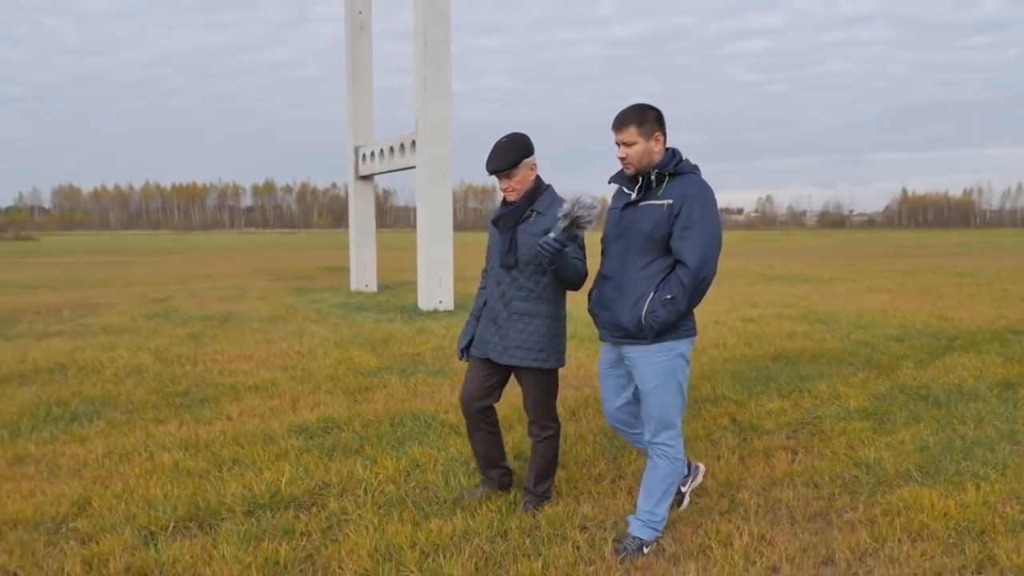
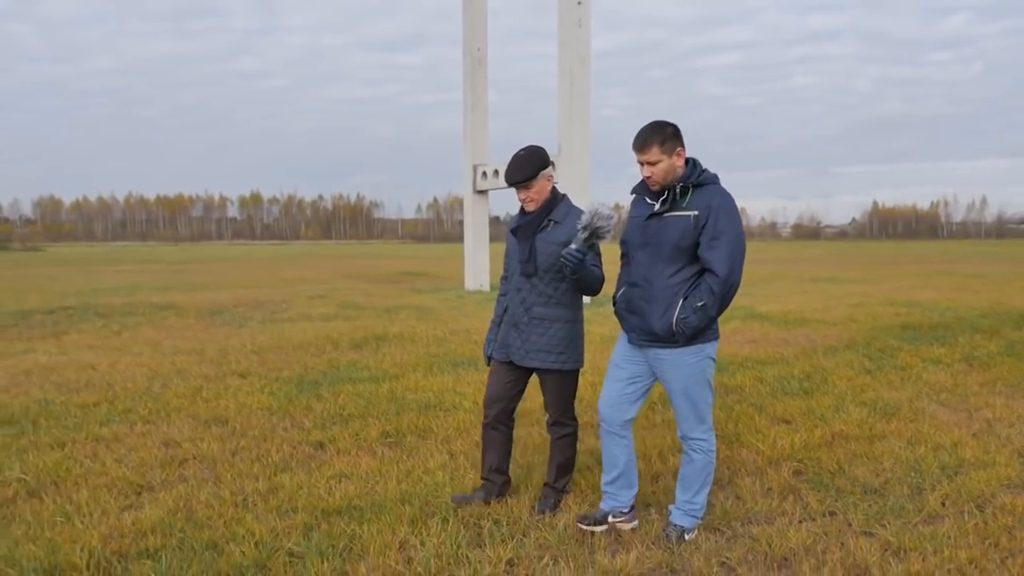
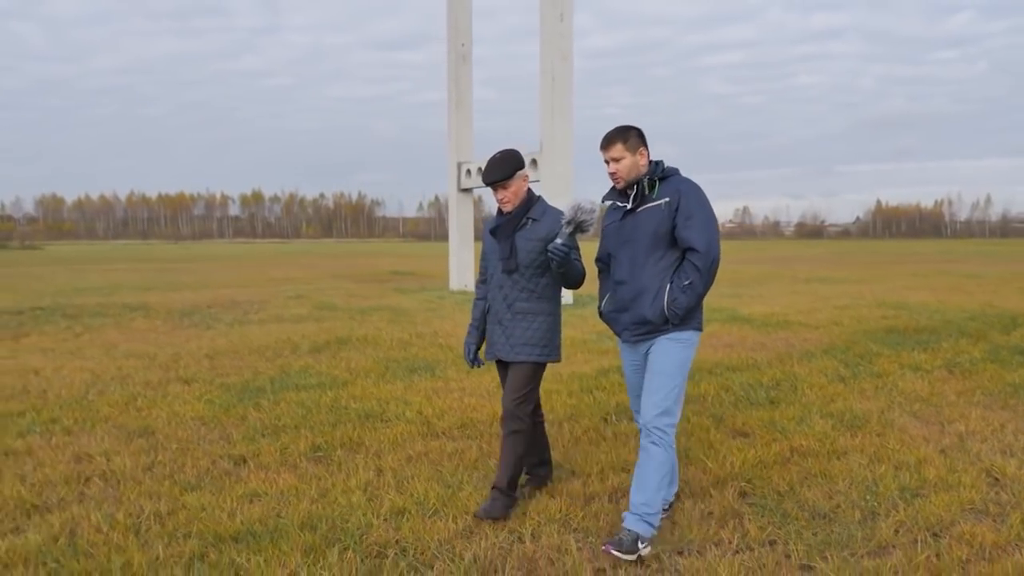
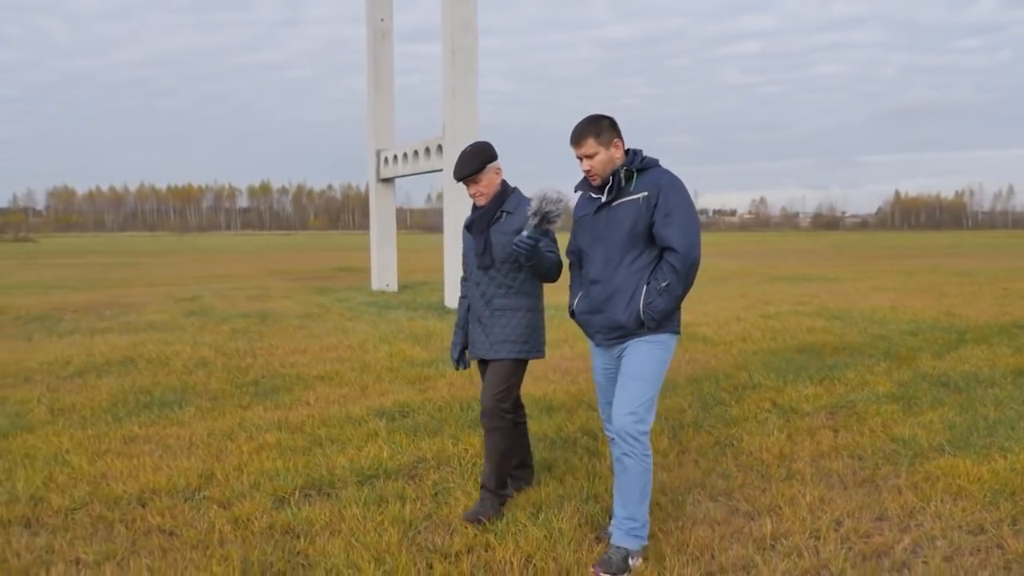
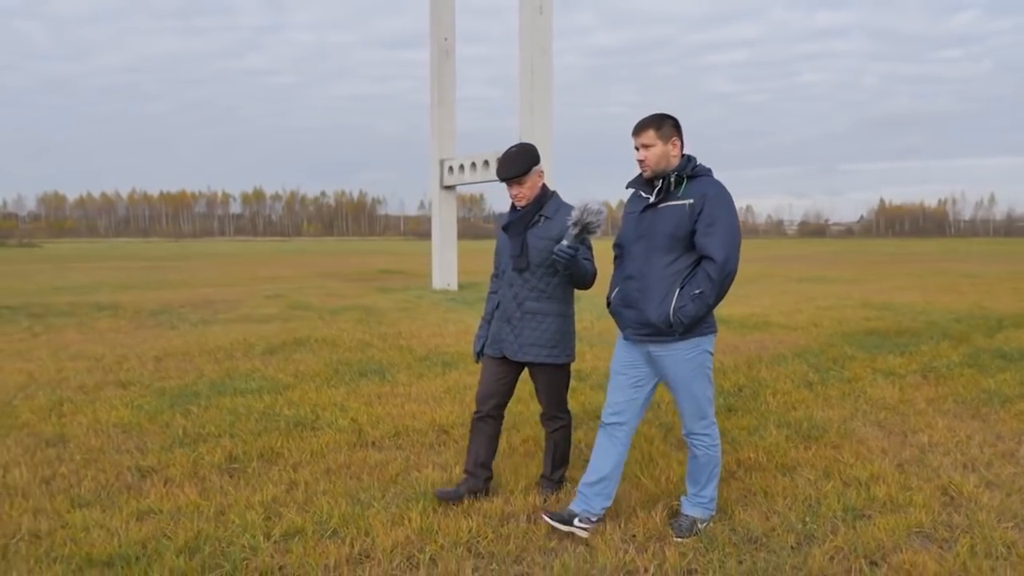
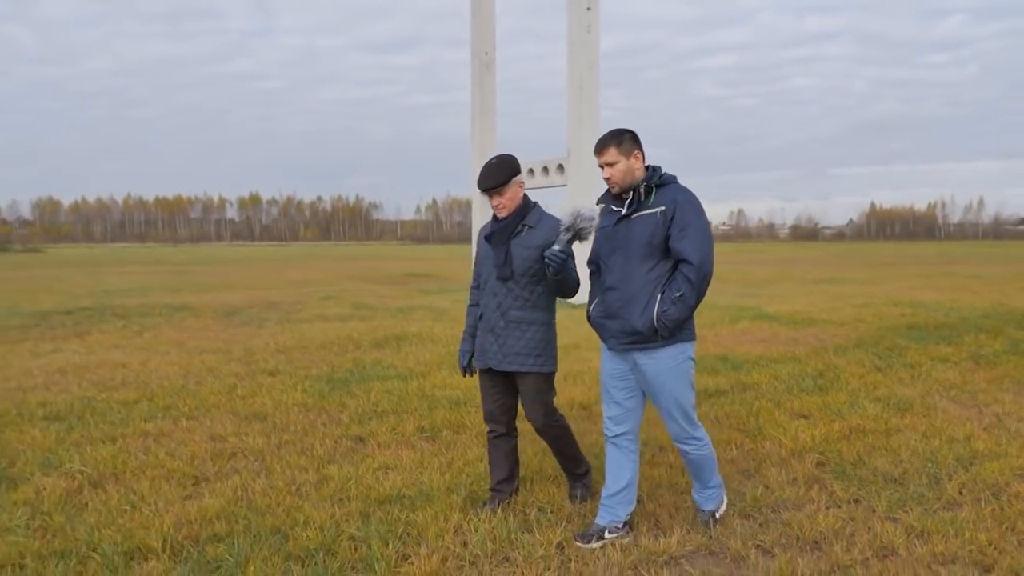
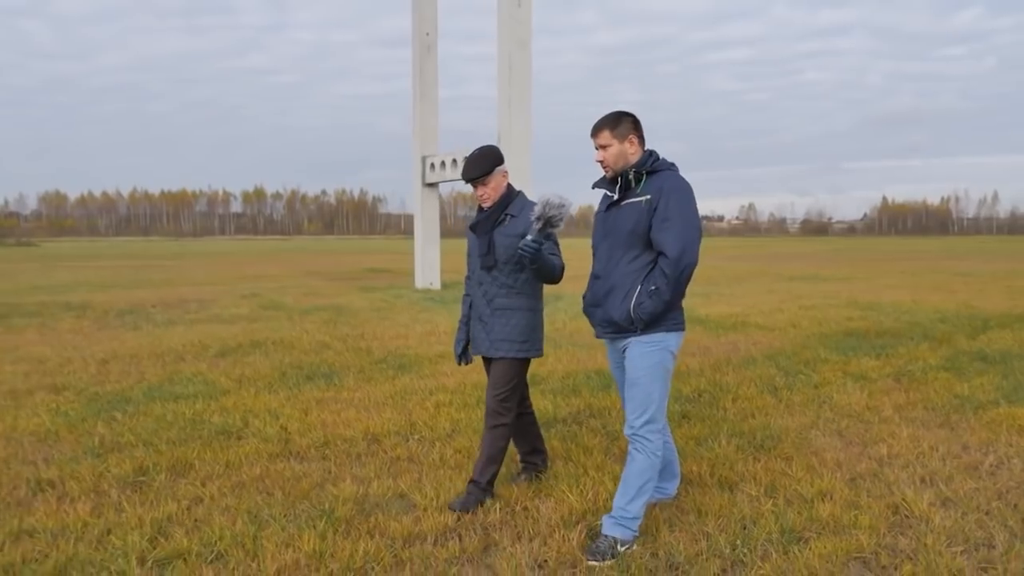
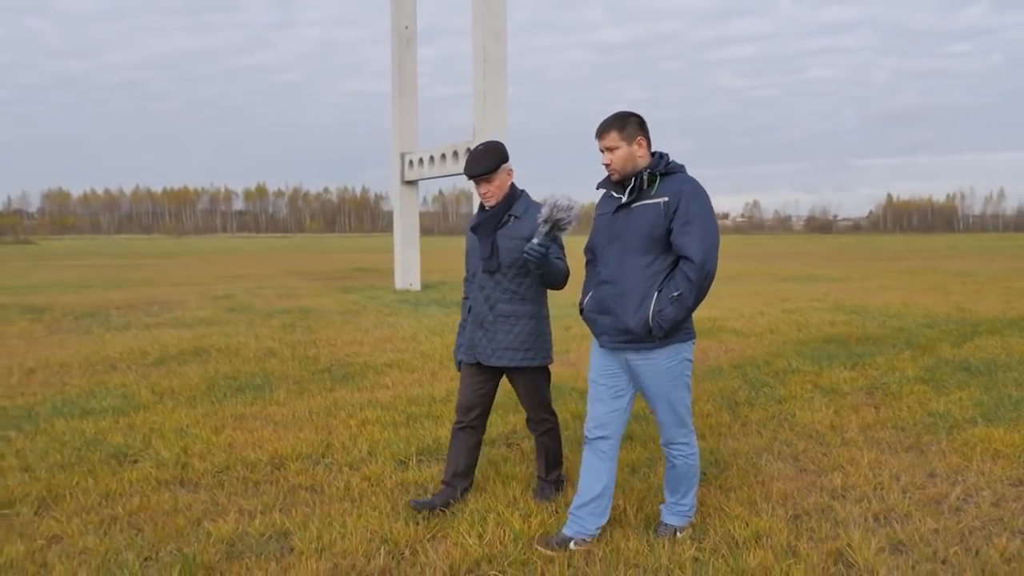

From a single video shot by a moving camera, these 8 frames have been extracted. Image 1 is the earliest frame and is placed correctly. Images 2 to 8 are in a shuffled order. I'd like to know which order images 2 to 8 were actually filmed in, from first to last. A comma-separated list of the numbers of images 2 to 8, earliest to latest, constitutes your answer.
4, 8, 7, 5, 3, 2, 6
